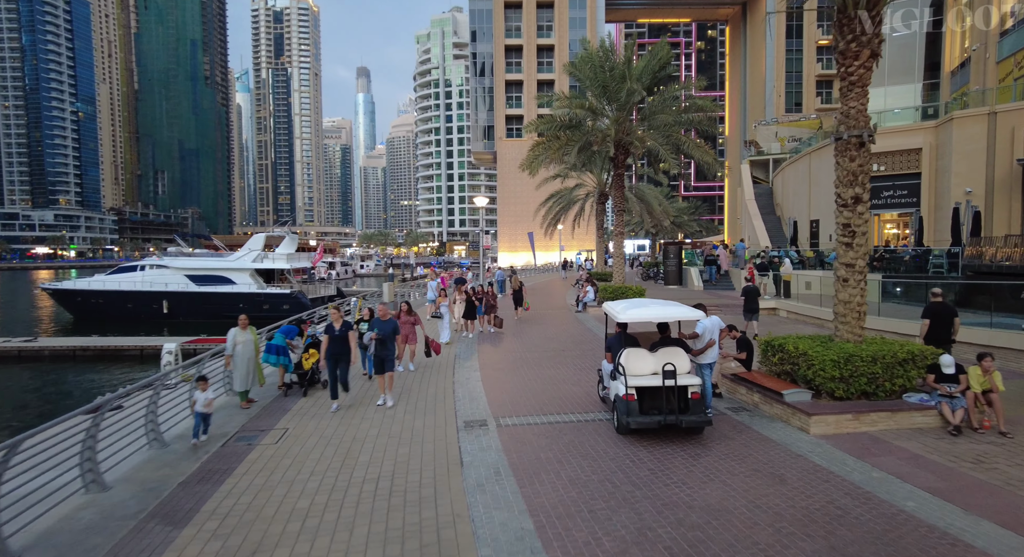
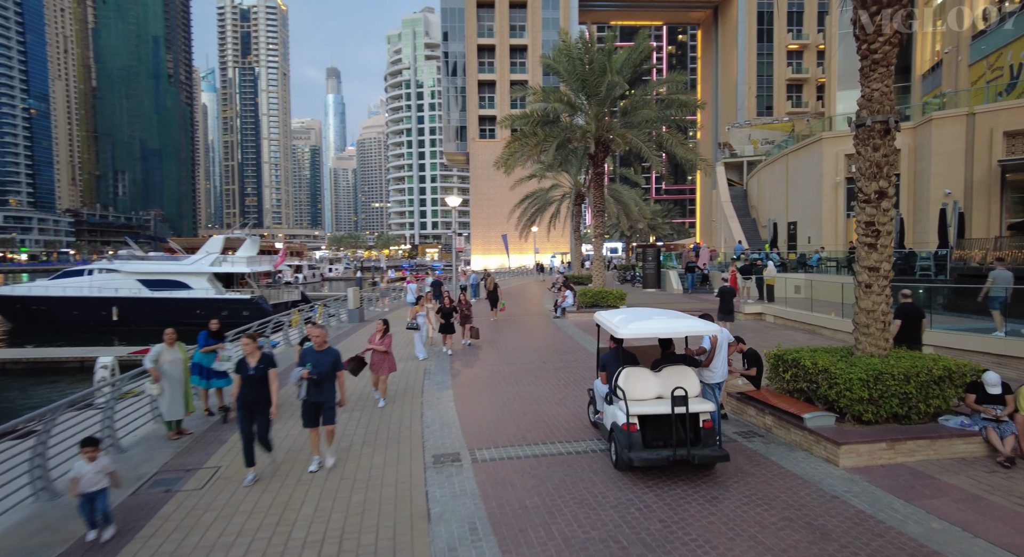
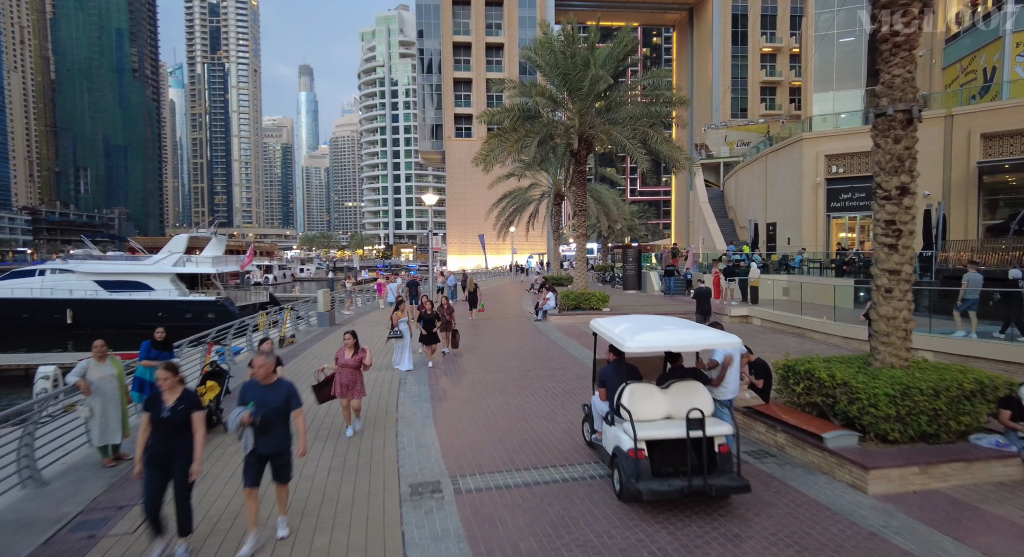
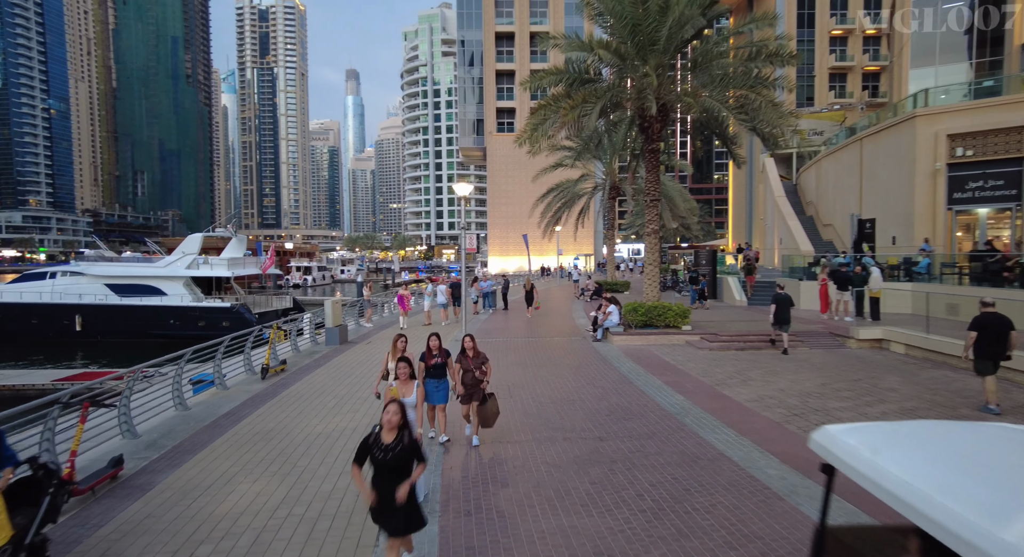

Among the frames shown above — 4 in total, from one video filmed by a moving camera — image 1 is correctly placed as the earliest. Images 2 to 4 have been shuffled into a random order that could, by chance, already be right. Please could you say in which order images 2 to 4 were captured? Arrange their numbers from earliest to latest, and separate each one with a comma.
2, 3, 4
